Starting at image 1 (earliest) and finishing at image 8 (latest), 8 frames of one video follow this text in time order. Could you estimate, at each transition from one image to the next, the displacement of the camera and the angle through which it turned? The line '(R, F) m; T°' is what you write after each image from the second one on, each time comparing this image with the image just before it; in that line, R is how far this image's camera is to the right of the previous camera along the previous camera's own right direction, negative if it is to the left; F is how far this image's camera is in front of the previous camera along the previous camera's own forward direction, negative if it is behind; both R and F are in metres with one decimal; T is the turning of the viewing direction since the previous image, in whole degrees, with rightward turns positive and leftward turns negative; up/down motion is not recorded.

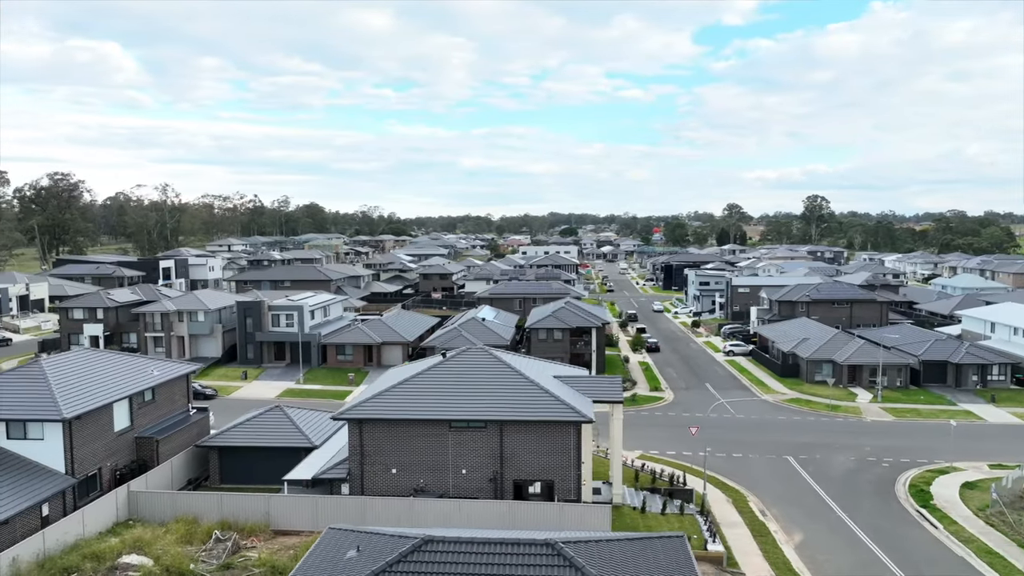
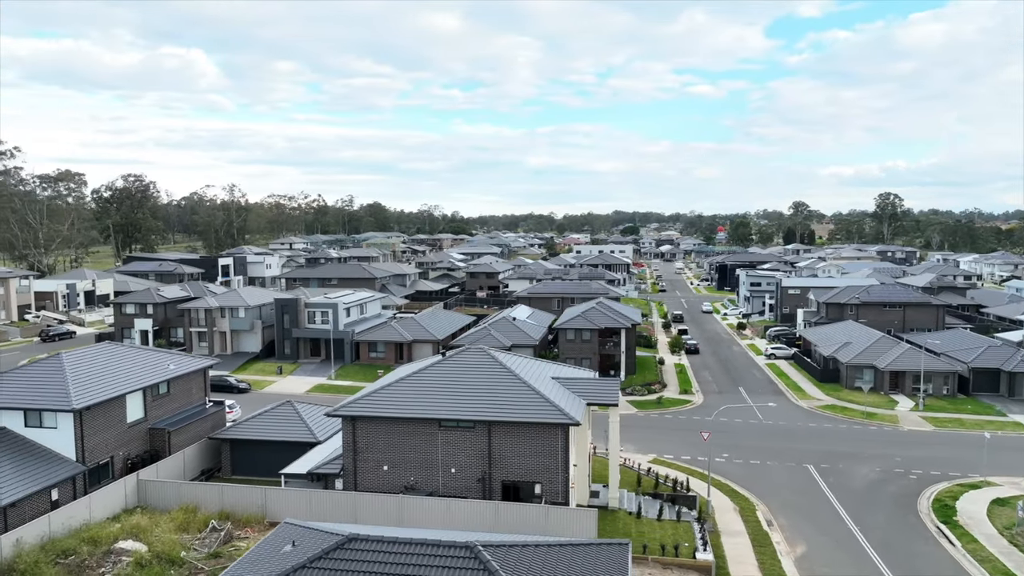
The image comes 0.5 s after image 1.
(+2.9, +0.1) m; -5°
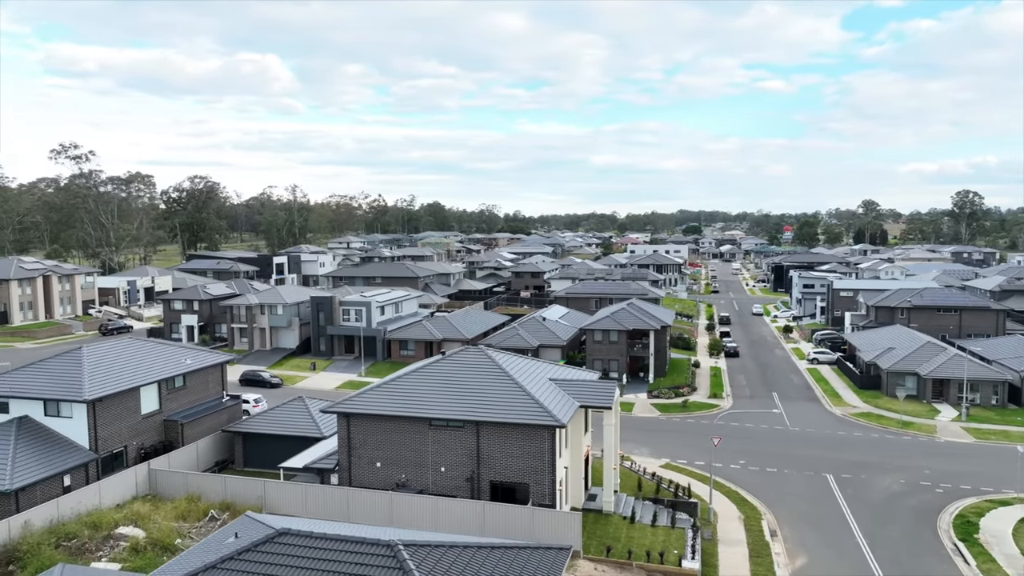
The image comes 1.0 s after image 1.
(+2.8, +0.1) m; -5°
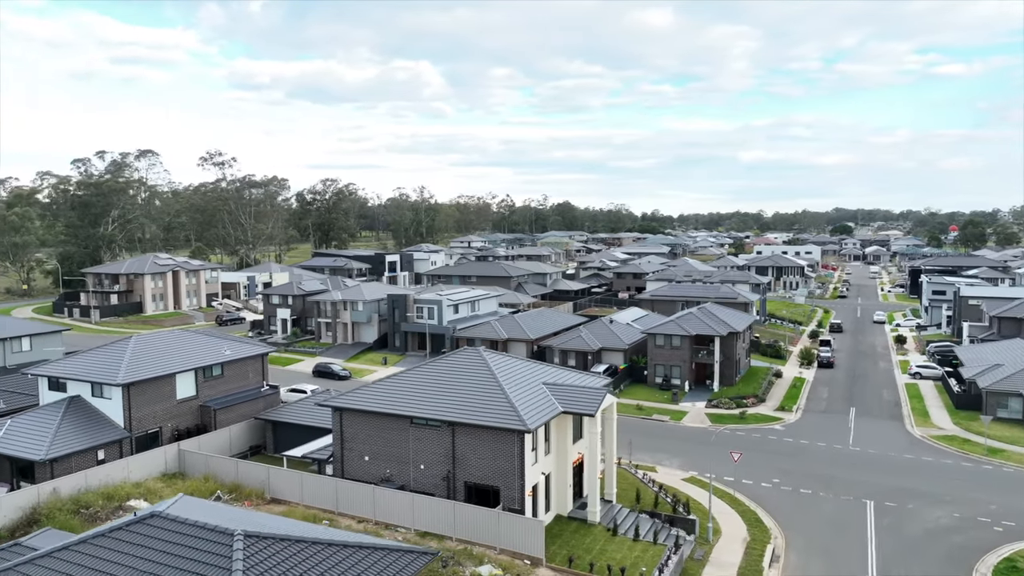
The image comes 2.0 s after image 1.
(+6.3, +0.7) m; -11°
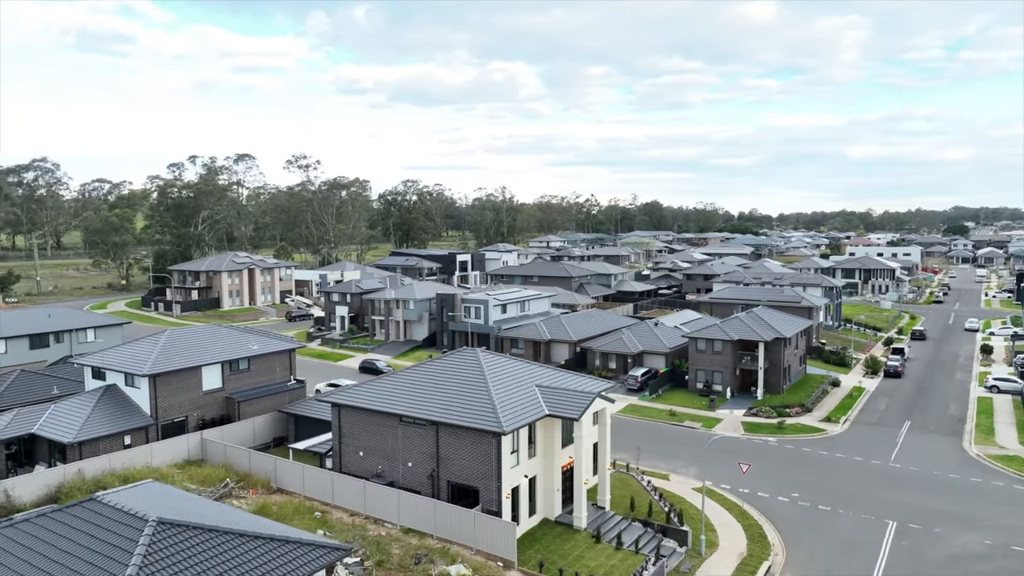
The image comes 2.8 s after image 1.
(+4.3, +0.3) m; -7°
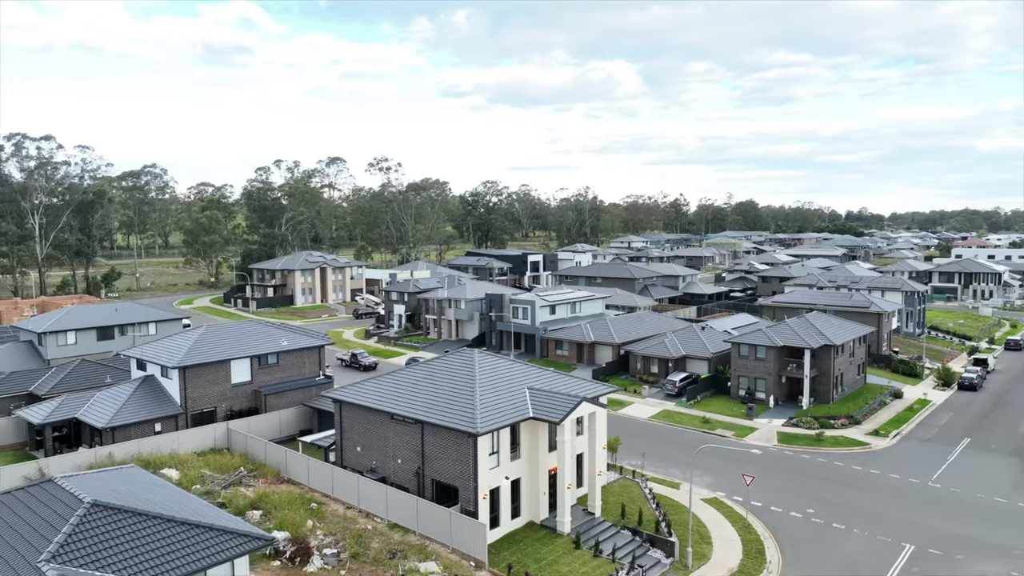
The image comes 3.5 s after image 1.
(+4.4, +0.2) m; -8°
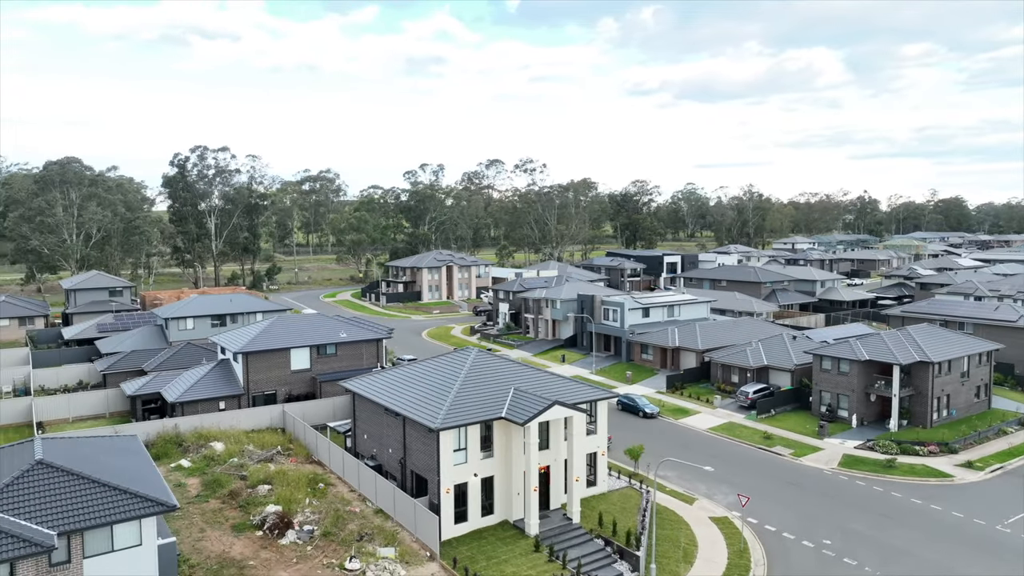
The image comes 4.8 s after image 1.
(+8.2, +0.6) m; -14°
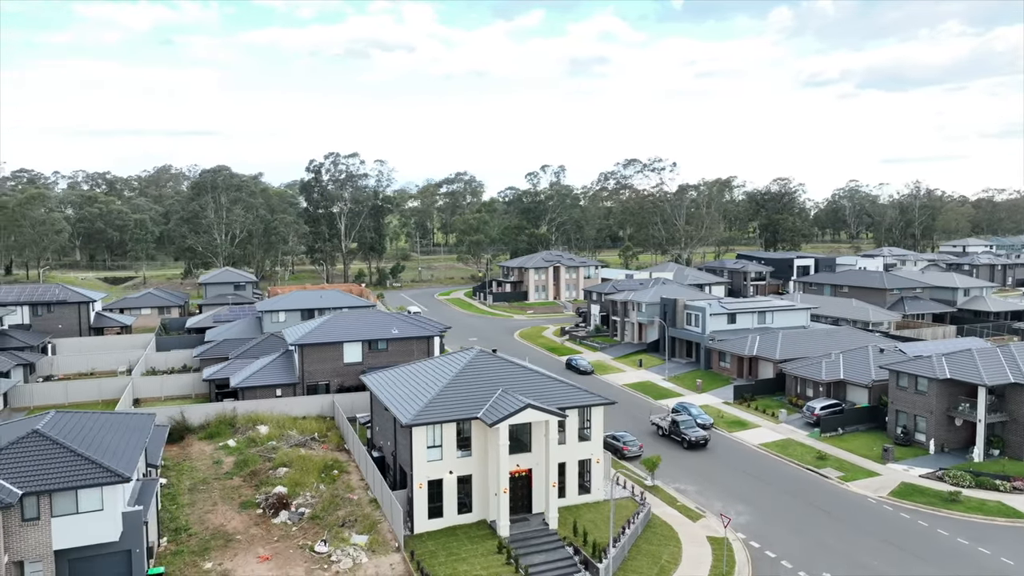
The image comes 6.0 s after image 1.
(+7.3, +0.7) m; -13°
